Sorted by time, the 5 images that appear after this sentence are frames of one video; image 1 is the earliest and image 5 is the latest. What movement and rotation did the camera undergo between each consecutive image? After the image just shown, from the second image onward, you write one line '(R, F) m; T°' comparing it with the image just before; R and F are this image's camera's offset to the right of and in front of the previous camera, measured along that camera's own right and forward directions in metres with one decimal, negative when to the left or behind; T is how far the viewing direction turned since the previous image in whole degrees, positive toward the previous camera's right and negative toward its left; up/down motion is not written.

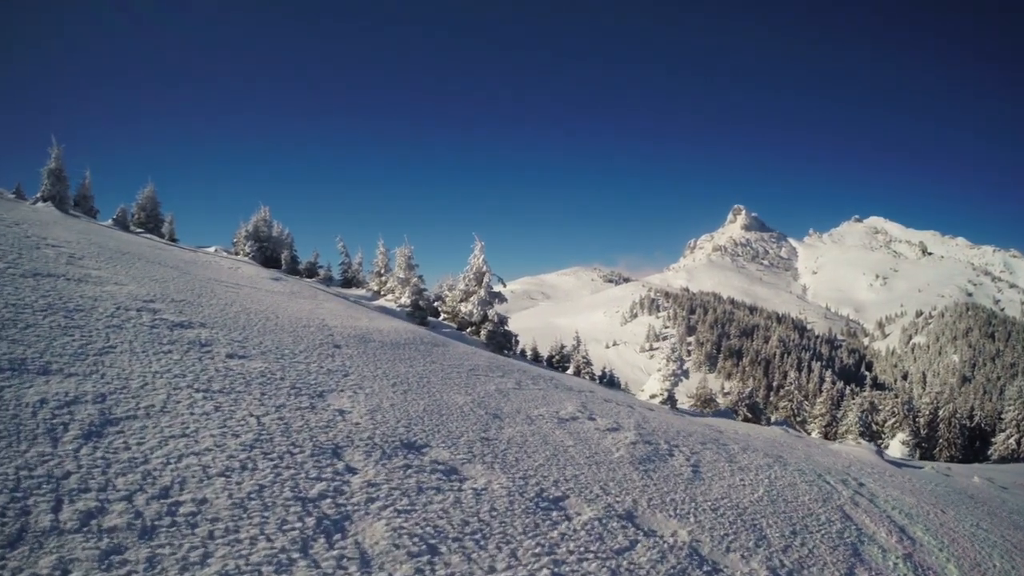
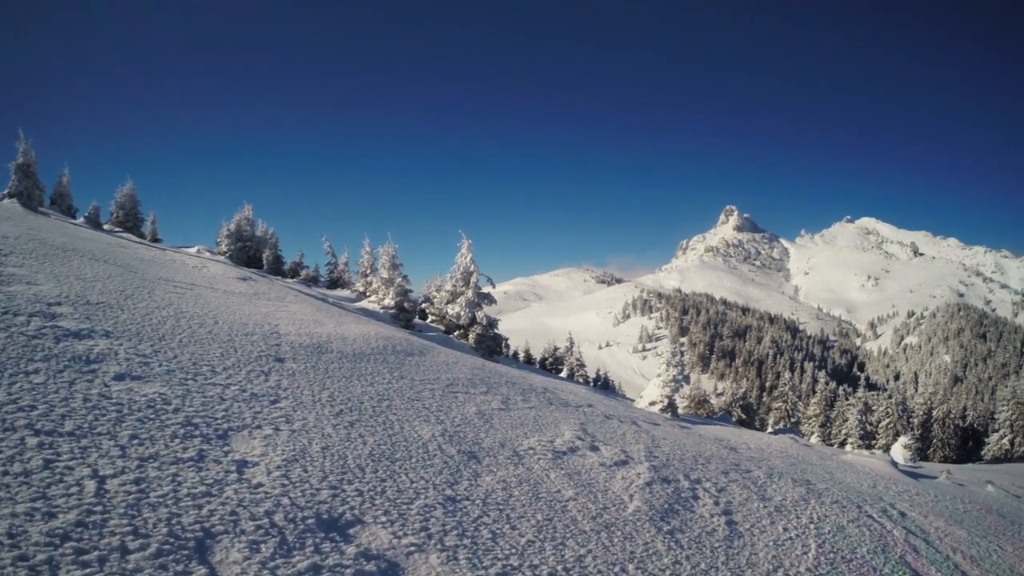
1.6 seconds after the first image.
(+0.3, +3.2) m; +1°
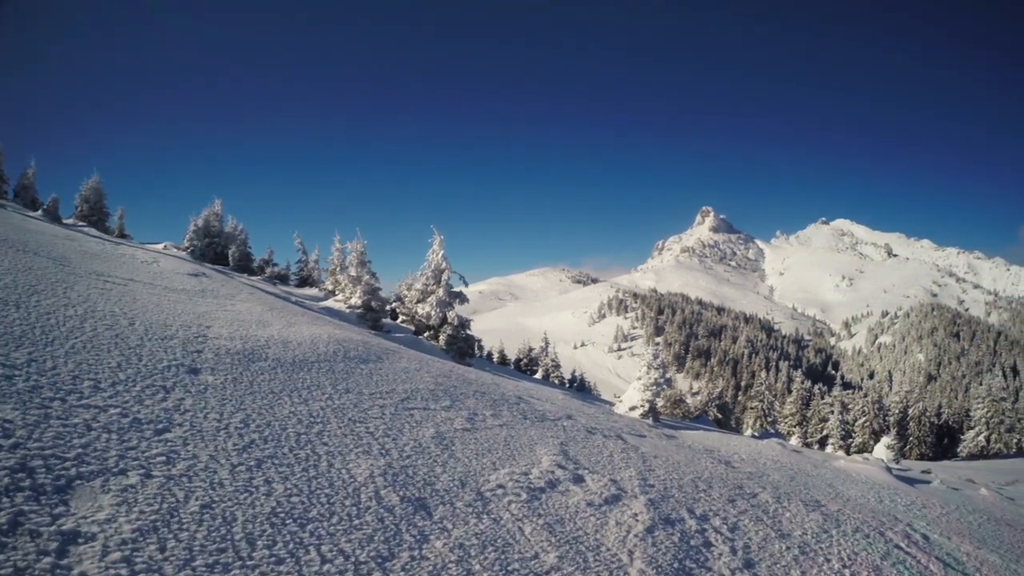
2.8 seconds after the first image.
(+0.3, +2.5) m; +2°
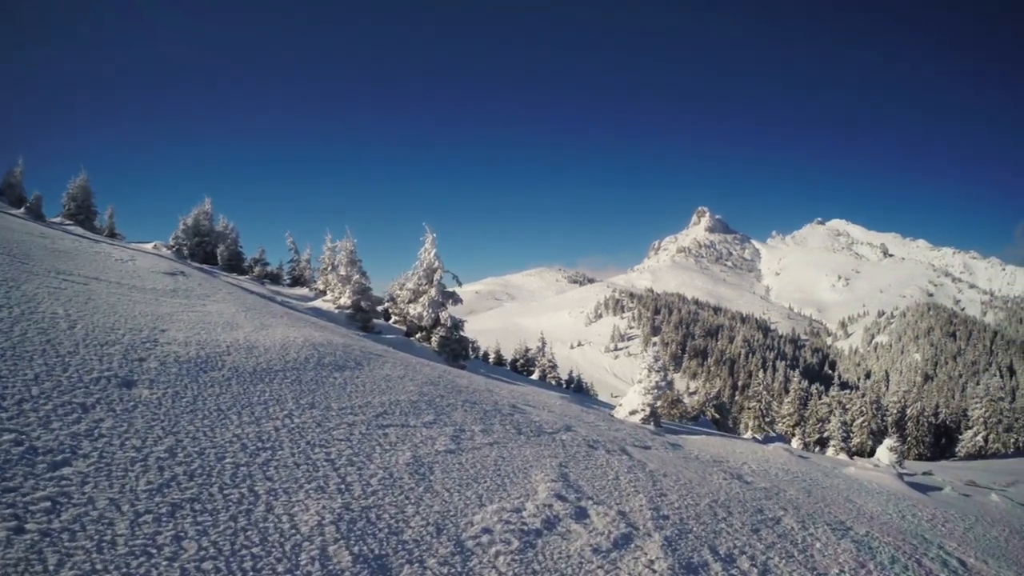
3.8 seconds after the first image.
(+0.1, +1.7) m; 0°
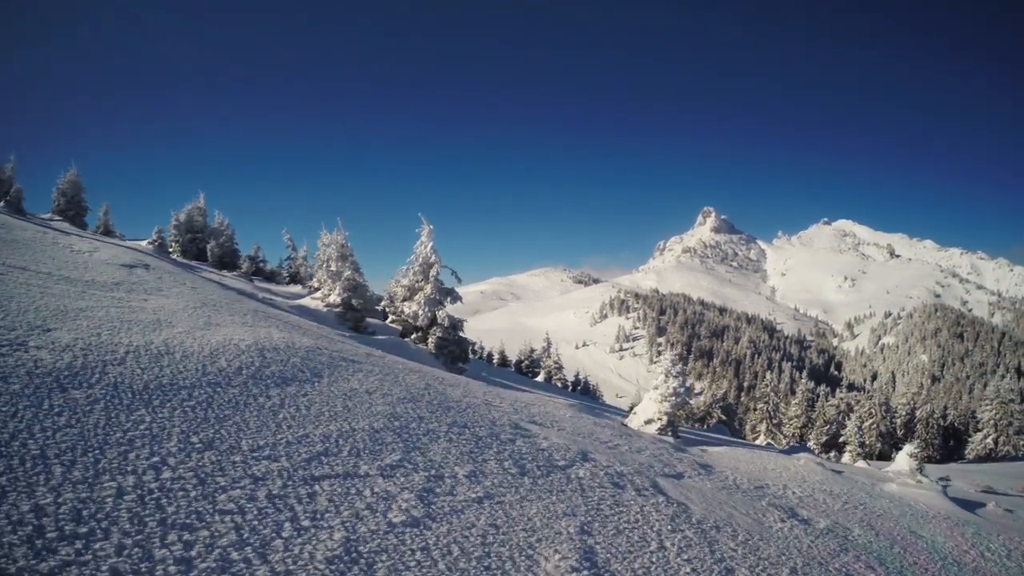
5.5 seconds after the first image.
(+0.1, +3.5) m; 0°
